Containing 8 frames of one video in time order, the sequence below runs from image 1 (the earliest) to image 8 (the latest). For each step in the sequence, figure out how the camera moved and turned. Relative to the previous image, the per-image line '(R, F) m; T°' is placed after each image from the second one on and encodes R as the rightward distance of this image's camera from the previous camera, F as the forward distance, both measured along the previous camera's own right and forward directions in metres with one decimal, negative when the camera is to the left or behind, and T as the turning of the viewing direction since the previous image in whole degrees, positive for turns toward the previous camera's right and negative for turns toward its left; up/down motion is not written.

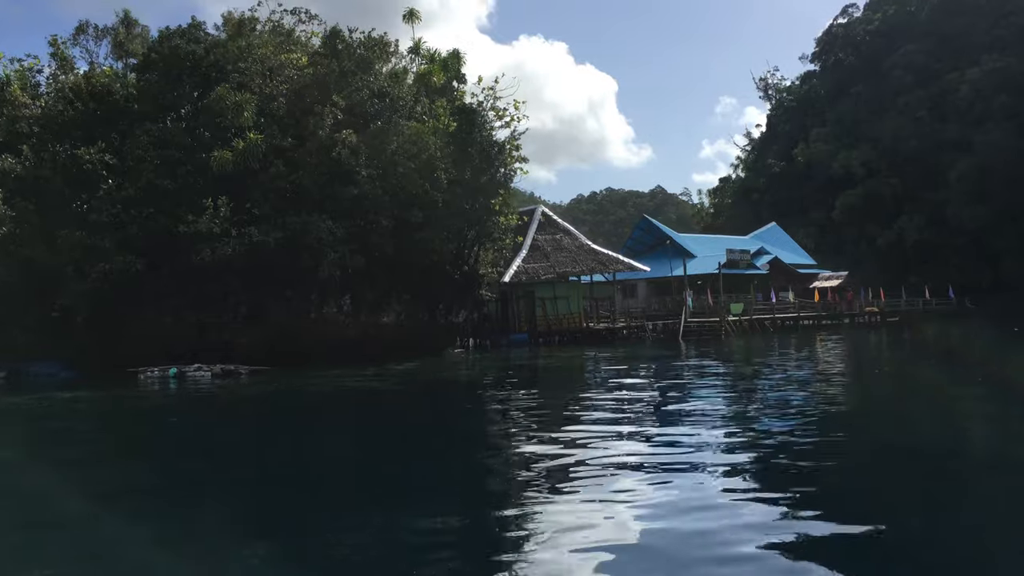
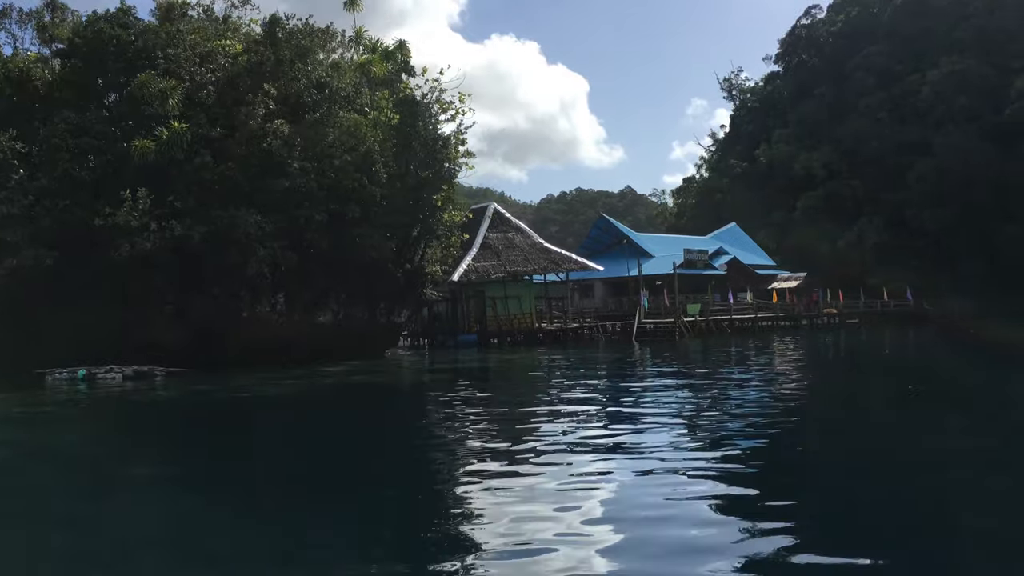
(+0.8, +0.8) m; +2°
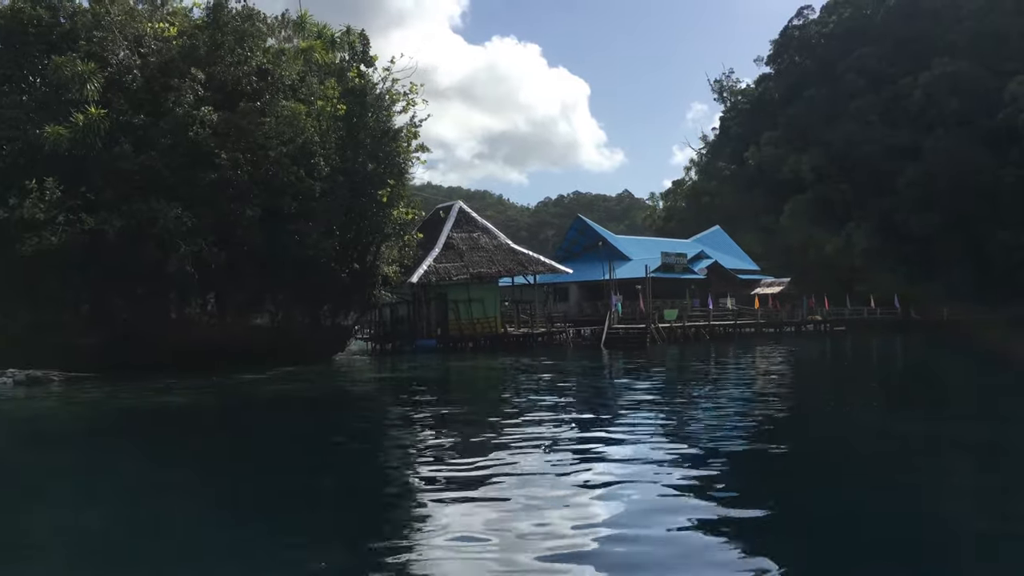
(+1.3, +1.4) m; 0°
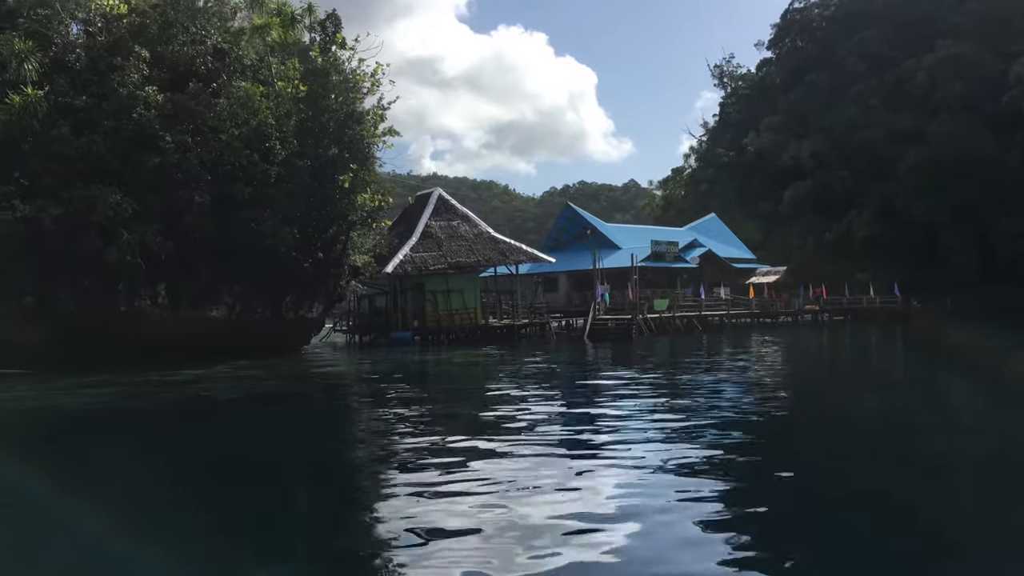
(+1.0, +1.0) m; -1°
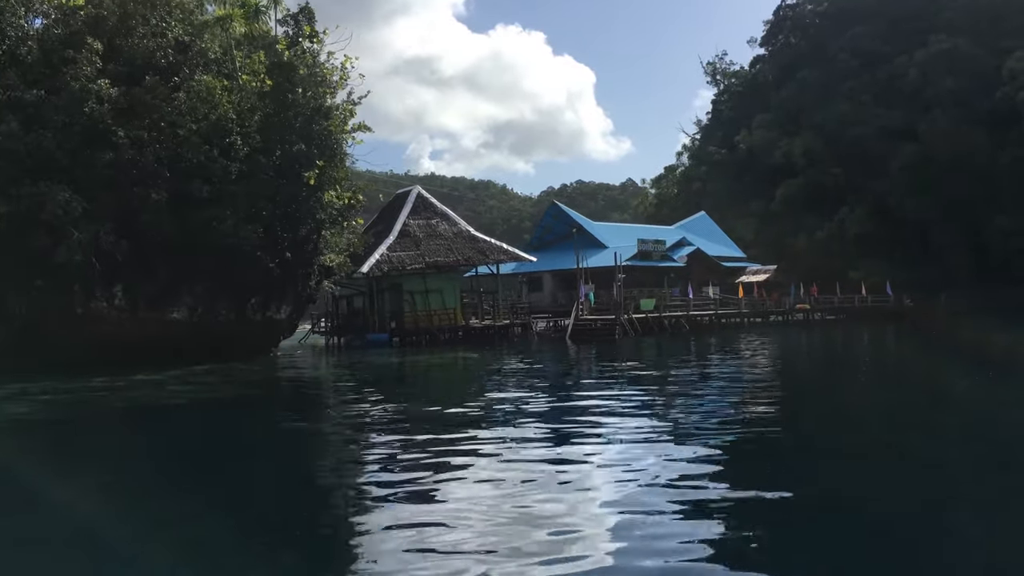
(+0.7, +0.7) m; 0°
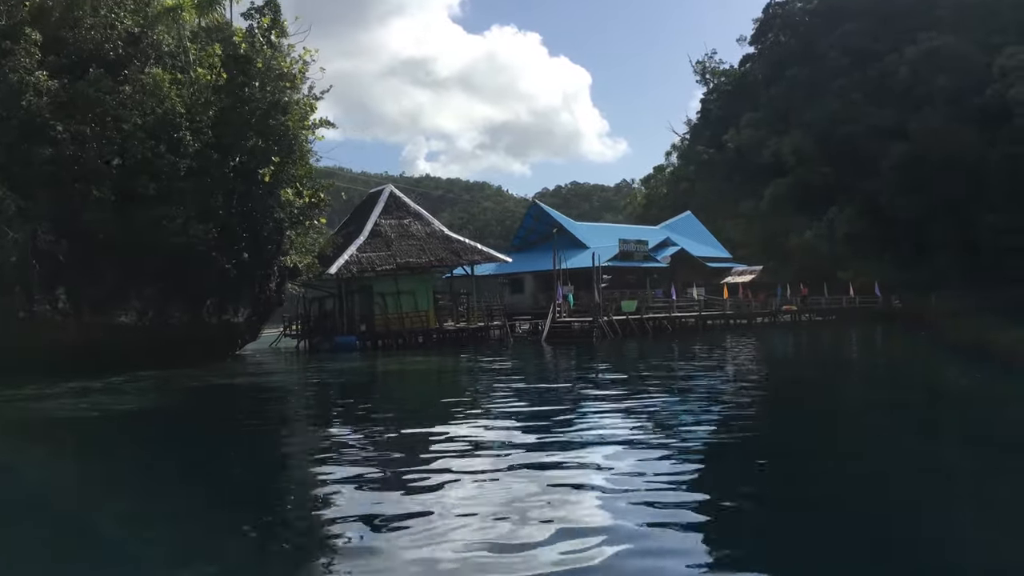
(+0.8, +0.8) m; 0°
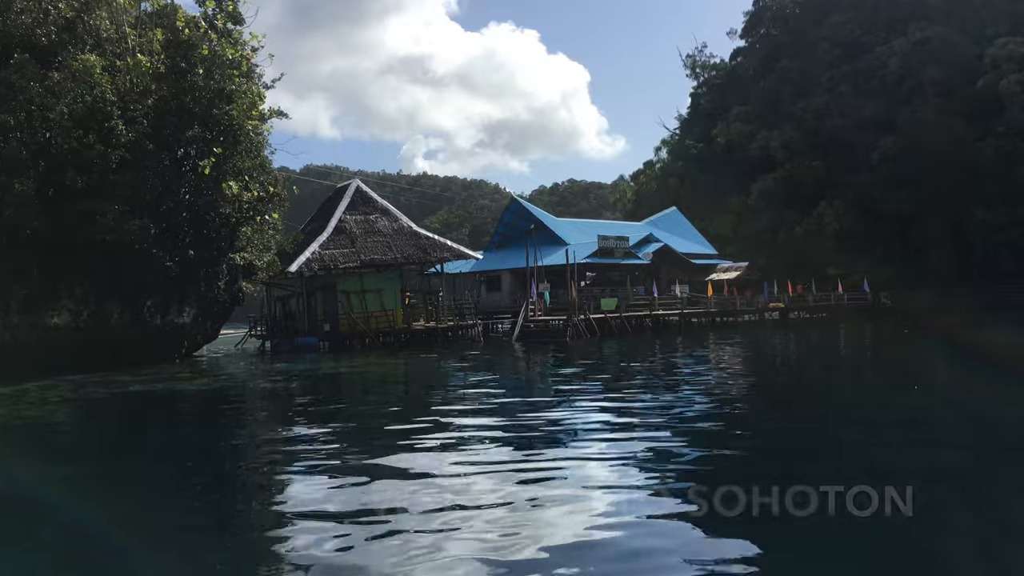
(+1.0, +1.0) m; 0°
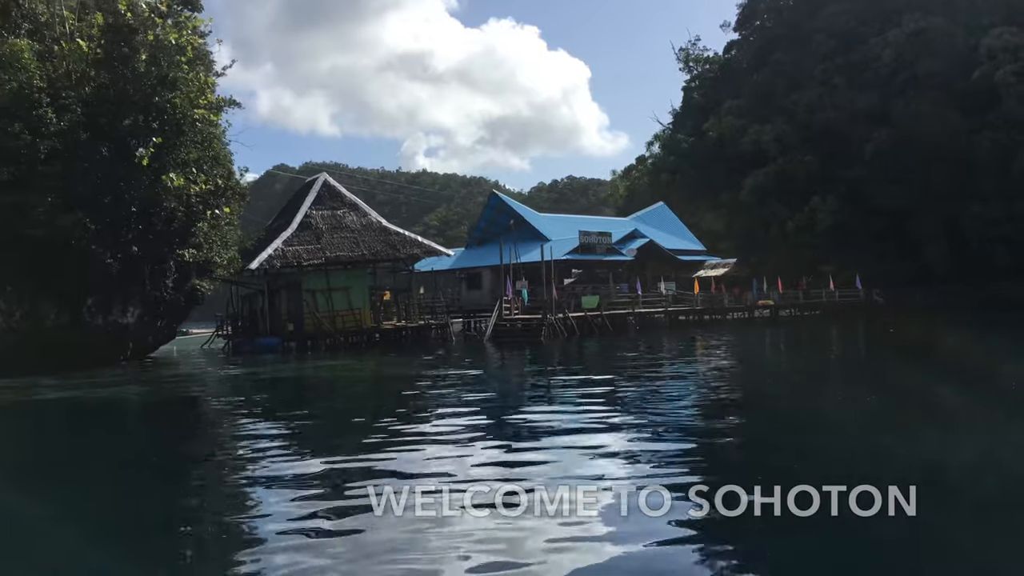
(+0.9, +1.0) m; 0°
